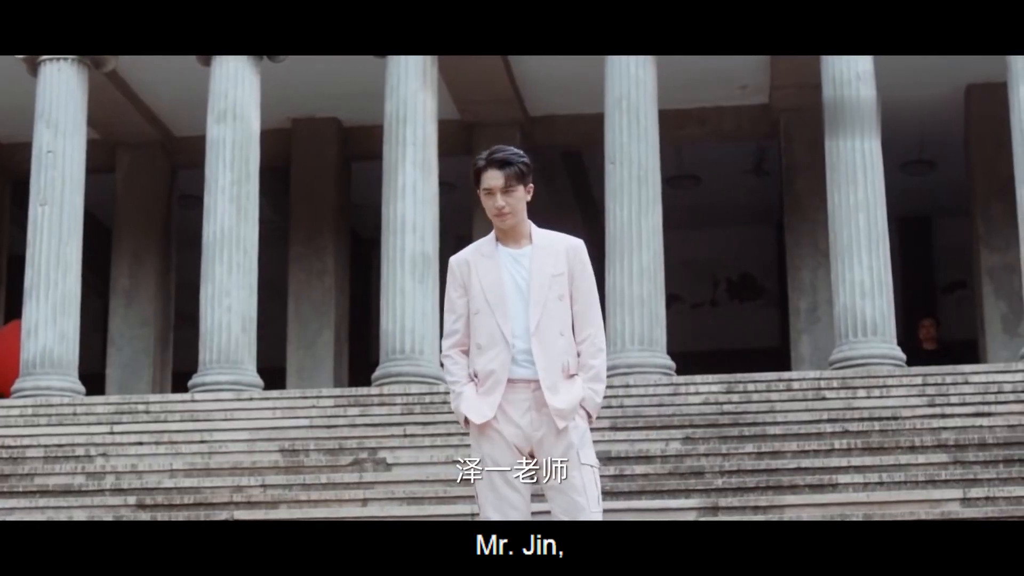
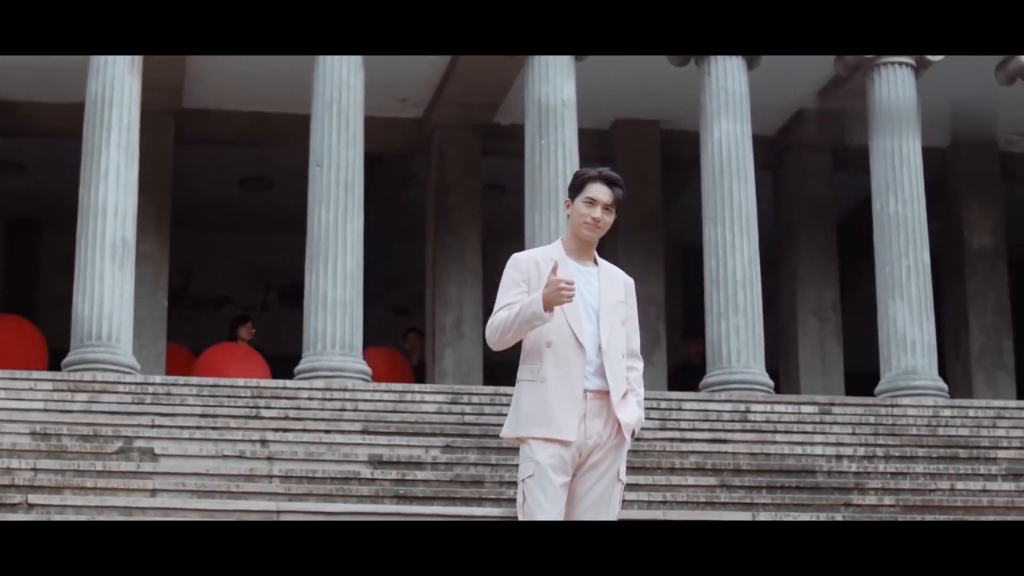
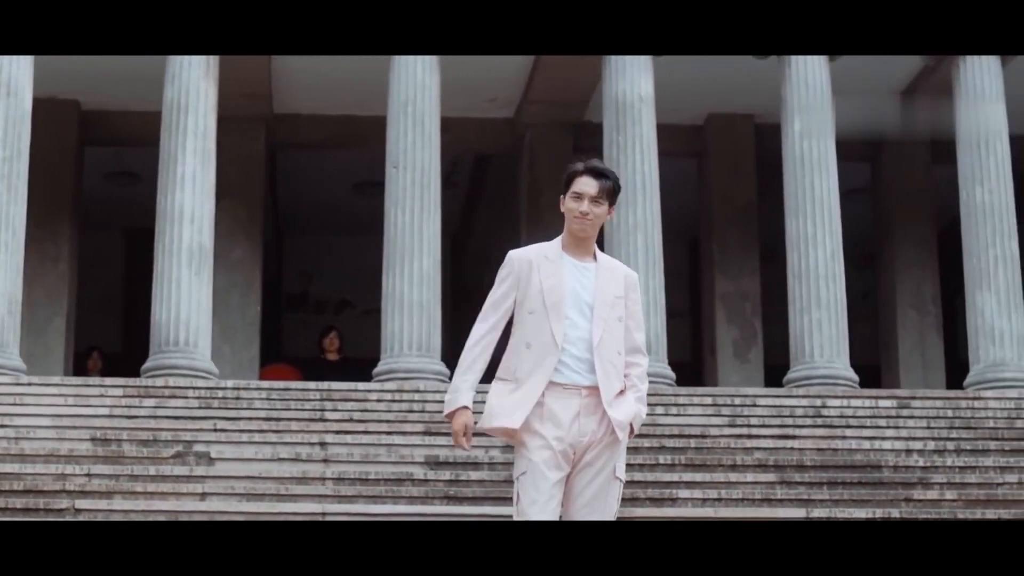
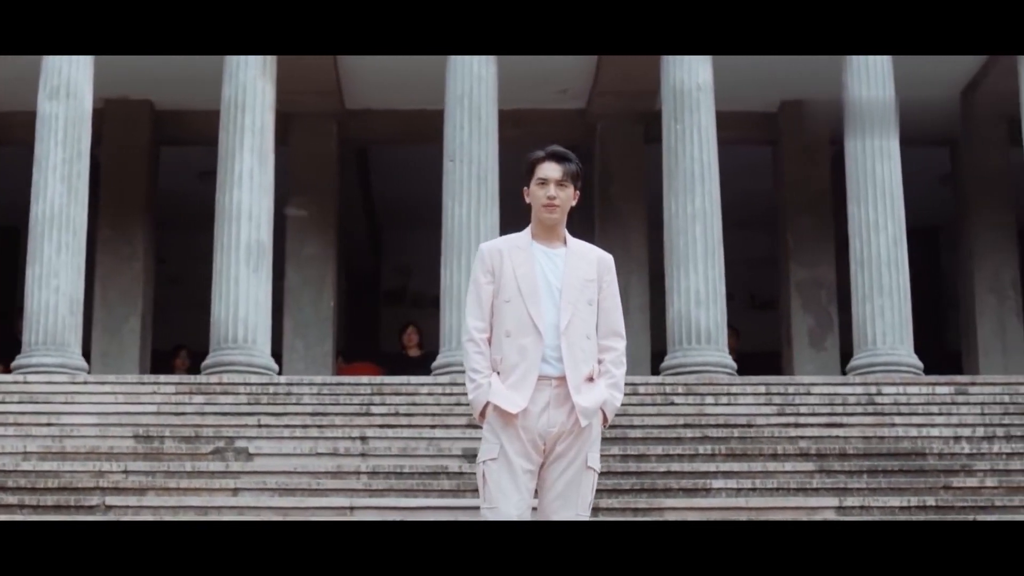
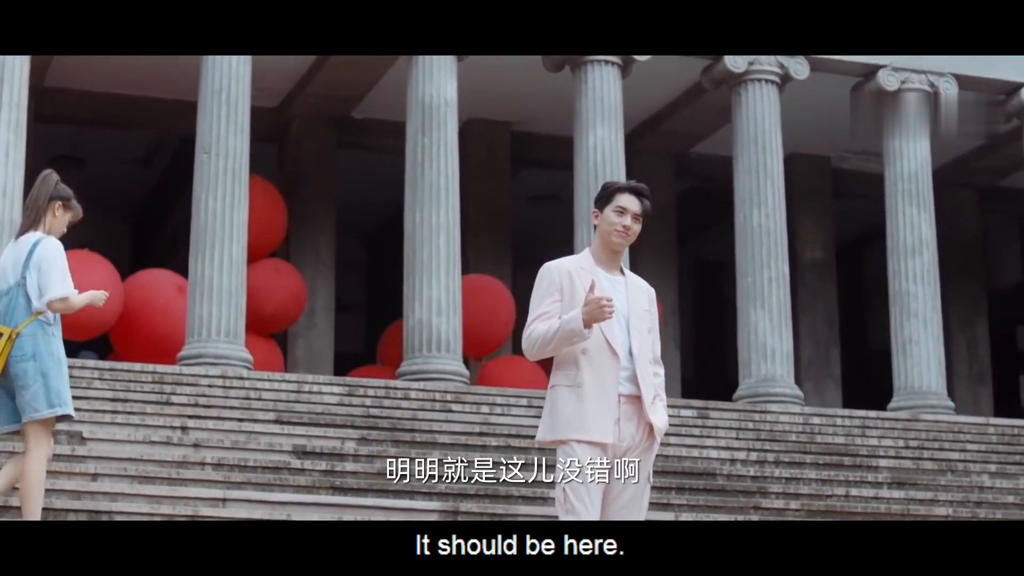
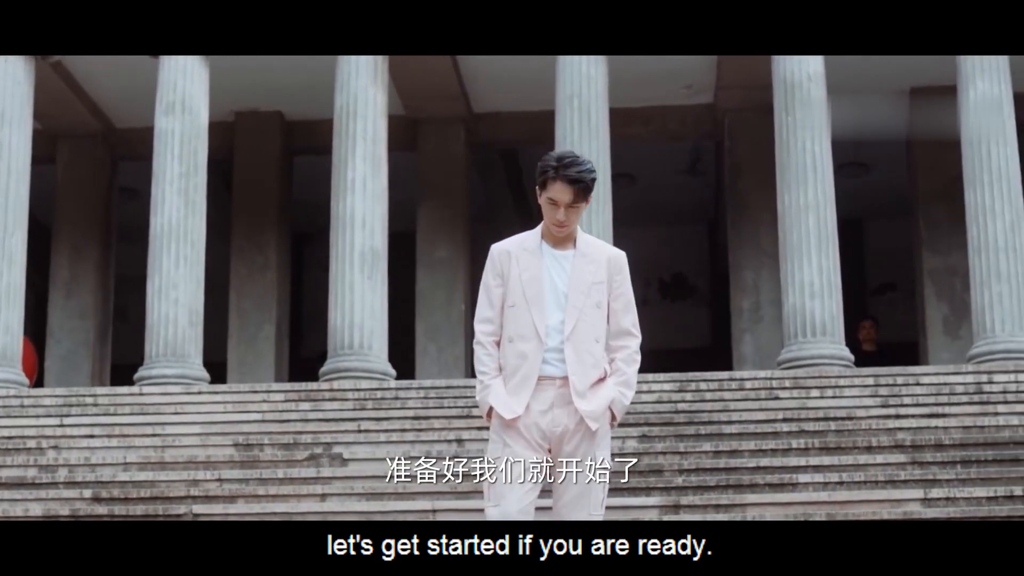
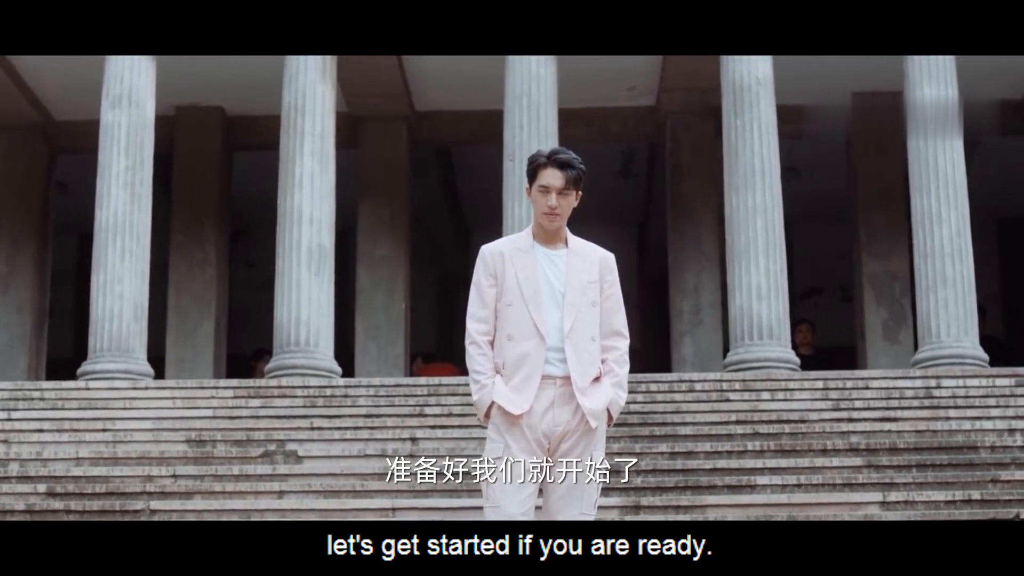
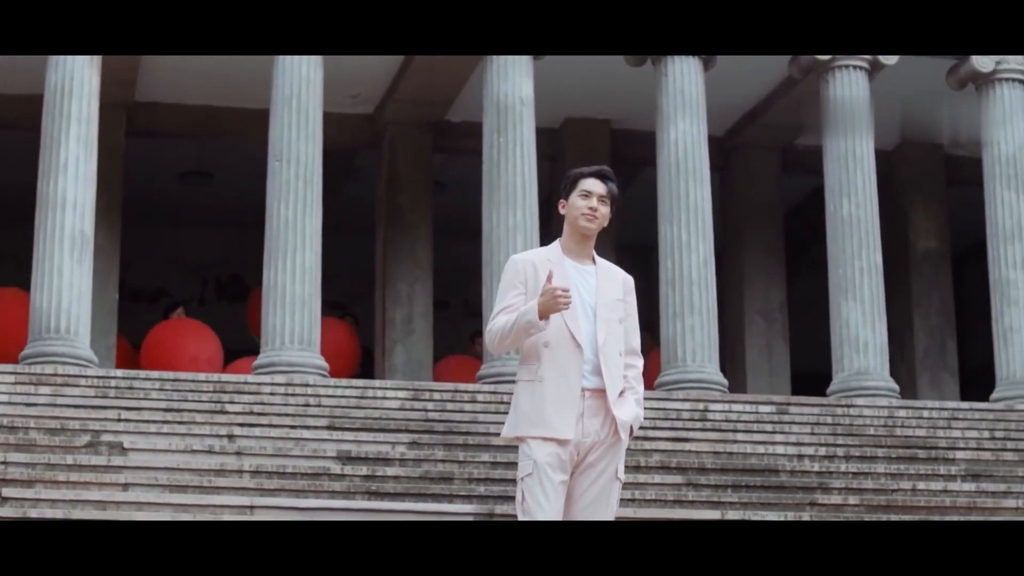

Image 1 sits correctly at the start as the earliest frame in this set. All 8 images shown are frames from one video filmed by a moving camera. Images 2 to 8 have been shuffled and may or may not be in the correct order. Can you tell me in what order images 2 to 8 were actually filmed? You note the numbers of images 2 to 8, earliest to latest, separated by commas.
6, 7, 4, 3, 2, 8, 5
